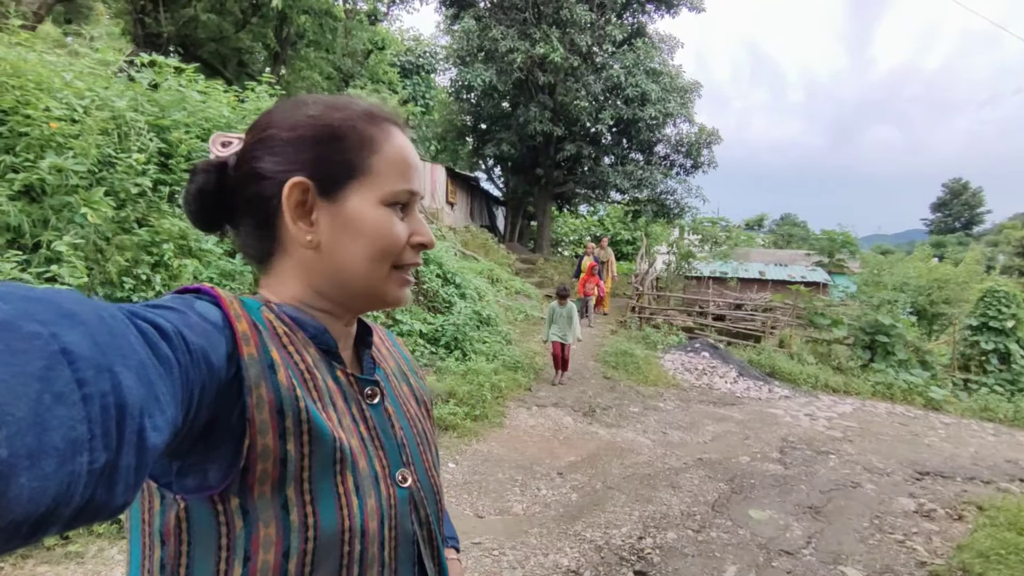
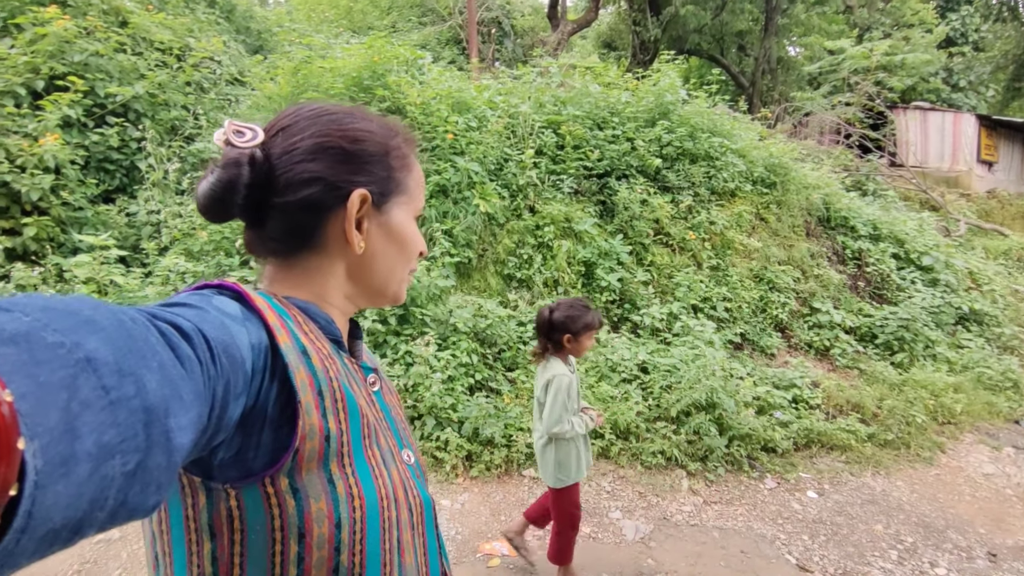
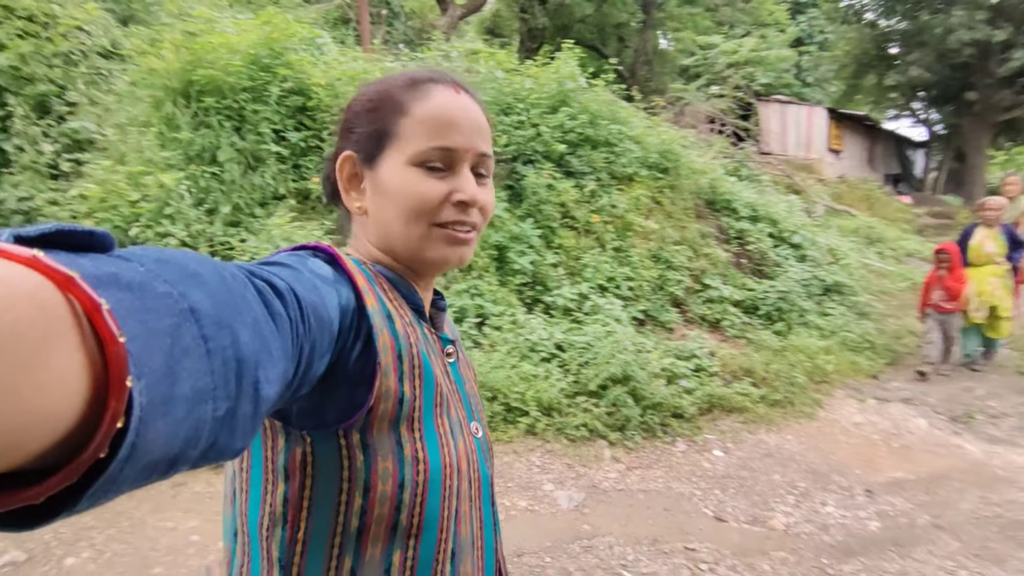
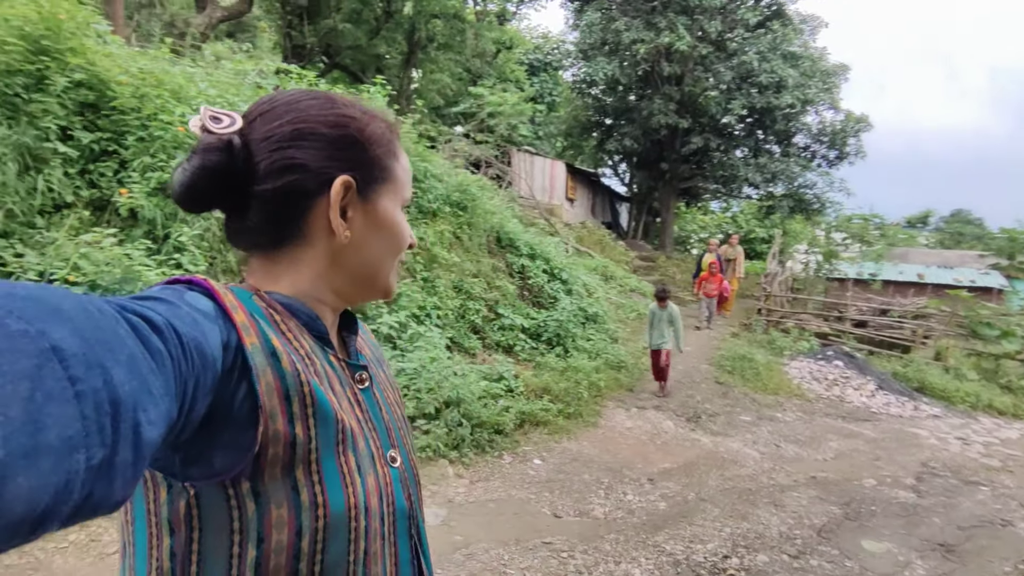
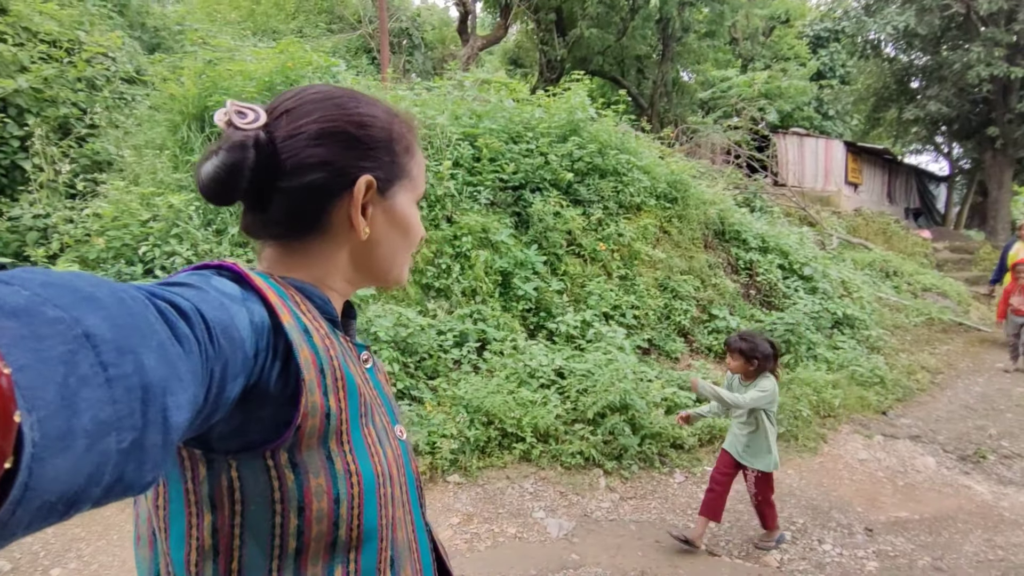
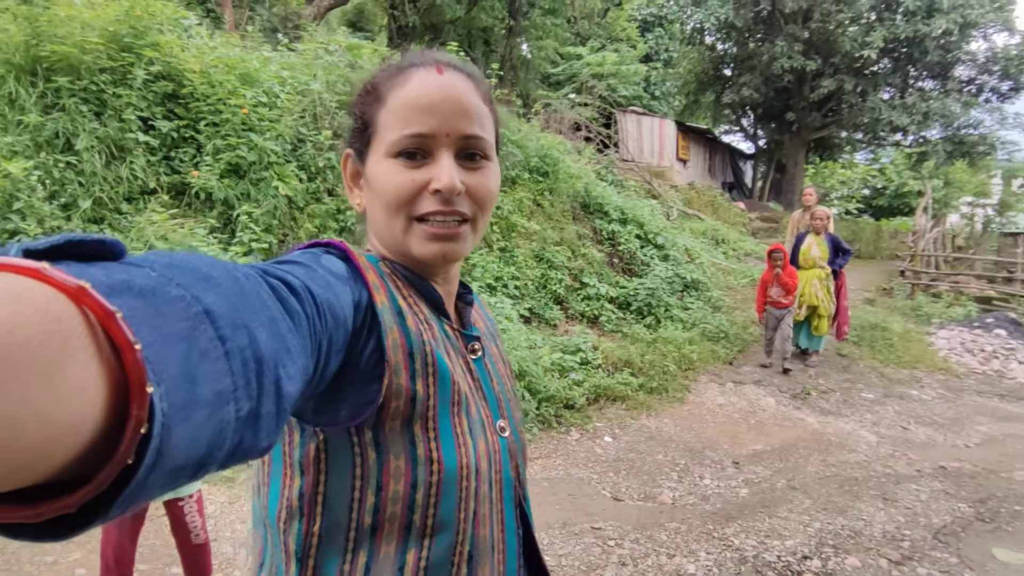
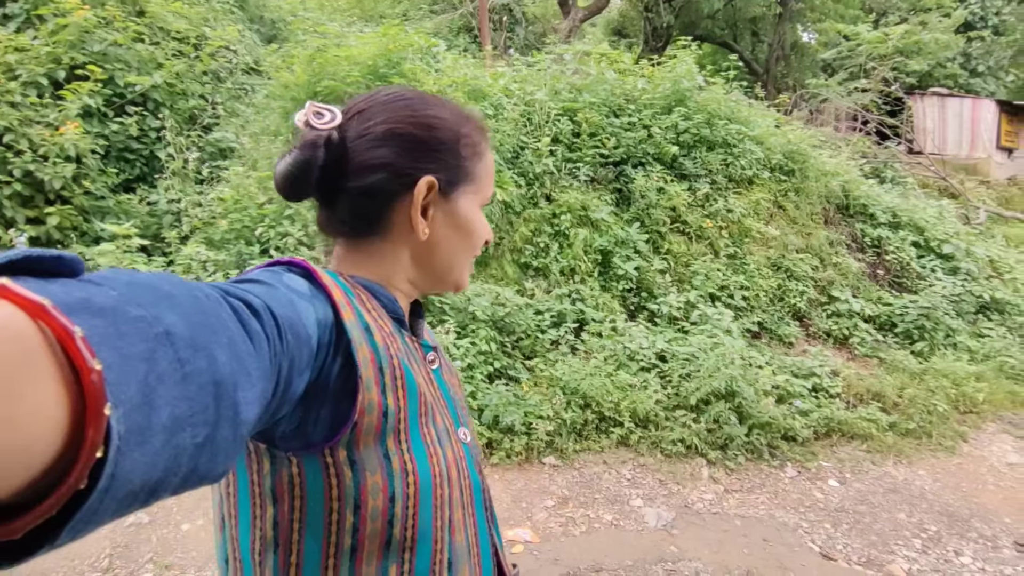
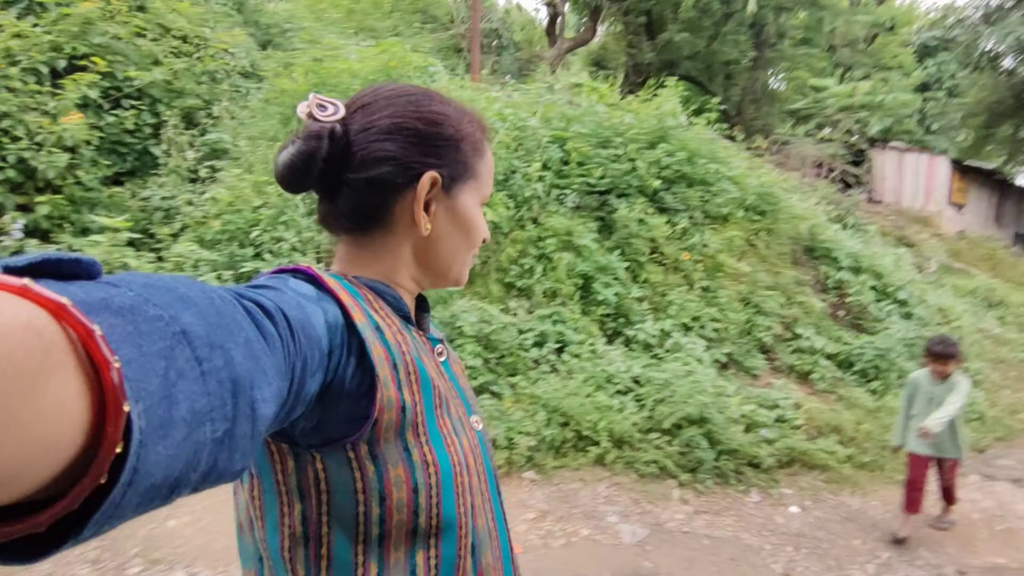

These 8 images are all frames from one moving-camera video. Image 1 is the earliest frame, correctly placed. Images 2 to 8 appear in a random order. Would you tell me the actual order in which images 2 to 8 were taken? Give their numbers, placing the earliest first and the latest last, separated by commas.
4, 8, 5, 2, 7, 3, 6
